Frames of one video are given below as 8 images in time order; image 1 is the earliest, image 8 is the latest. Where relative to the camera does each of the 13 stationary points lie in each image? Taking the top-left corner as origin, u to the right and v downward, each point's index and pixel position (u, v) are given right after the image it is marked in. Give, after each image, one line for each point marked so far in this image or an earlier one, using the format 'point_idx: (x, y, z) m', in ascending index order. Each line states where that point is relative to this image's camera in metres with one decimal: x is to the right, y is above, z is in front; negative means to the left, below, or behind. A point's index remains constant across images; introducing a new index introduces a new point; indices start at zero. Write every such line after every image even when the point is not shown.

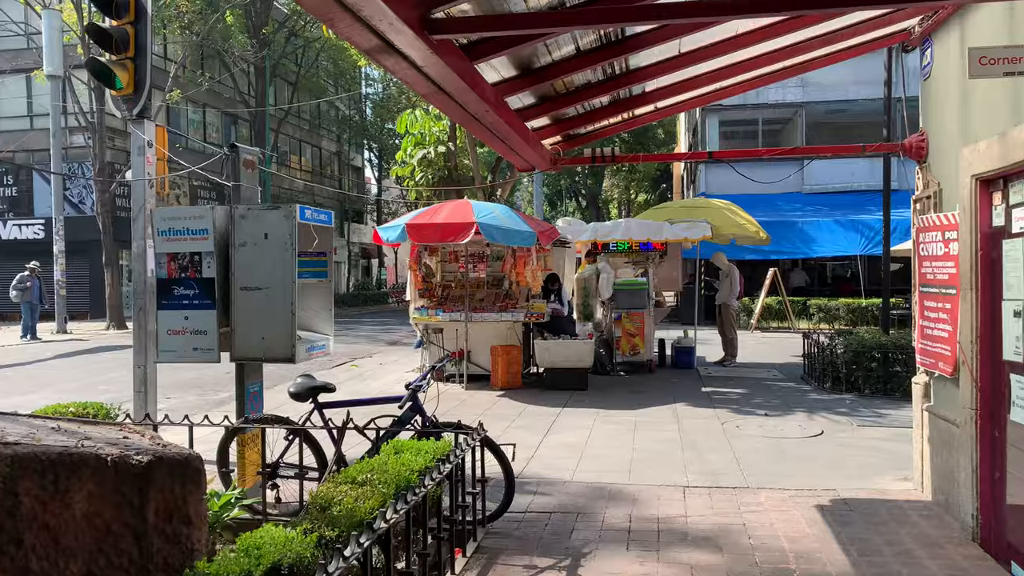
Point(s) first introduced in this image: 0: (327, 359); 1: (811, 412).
0: (-3.0, -1.2, +13.5) m
1: (+3.1, -1.3, +8.6) m
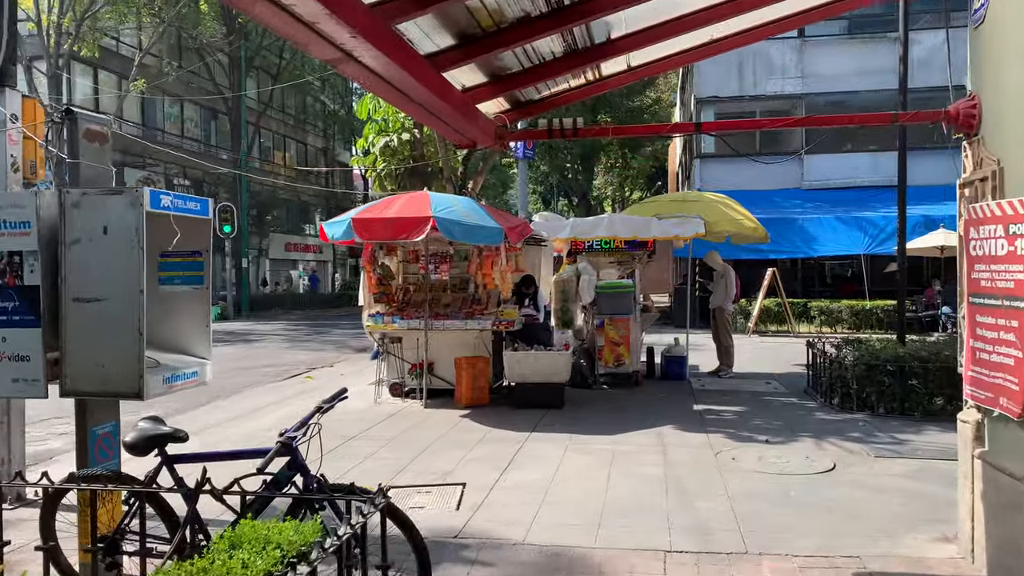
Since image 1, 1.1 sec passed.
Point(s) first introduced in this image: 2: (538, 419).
0: (-3.4, -1.2, +12.3) m
1: (+2.7, -1.3, +7.4) m
2: (+0.3, -1.3, +8.3) m
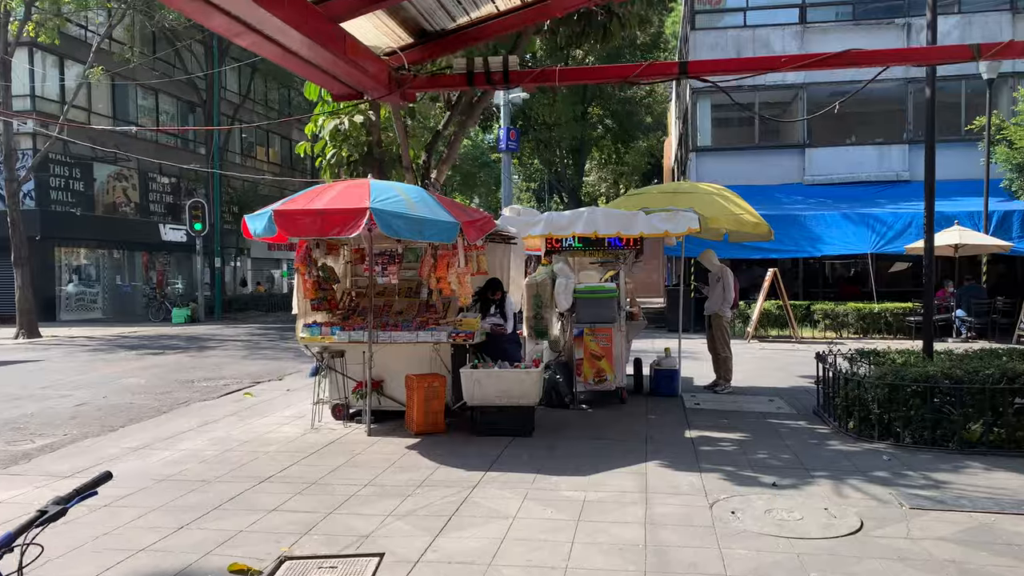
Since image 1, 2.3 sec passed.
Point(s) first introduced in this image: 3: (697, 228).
0: (-3.8, -1.3, +10.9) m
1: (+2.4, -1.4, +6.0) m
2: (-0.1, -1.4, +6.9) m
3: (+2.0, +0.6, +8.8) m
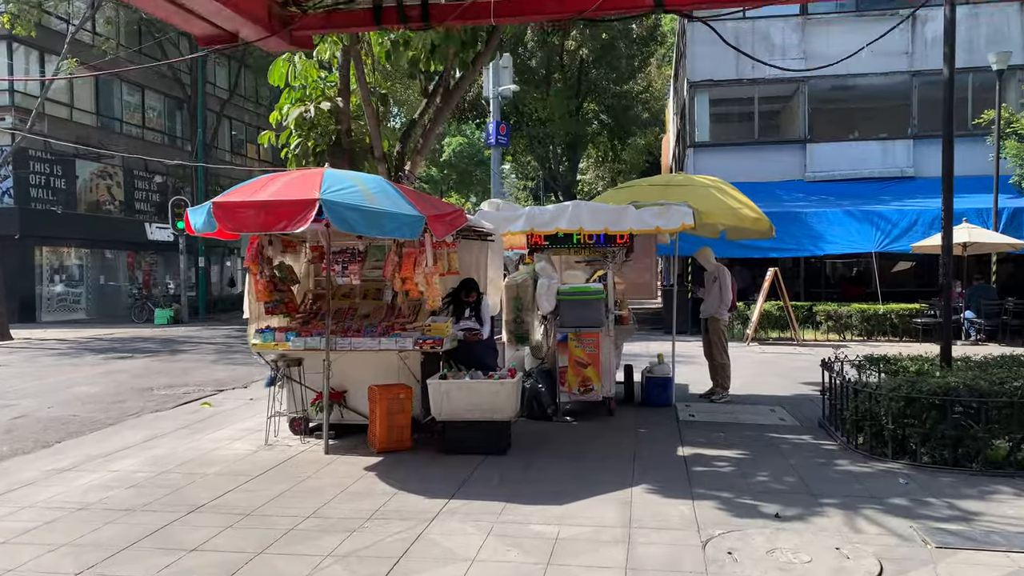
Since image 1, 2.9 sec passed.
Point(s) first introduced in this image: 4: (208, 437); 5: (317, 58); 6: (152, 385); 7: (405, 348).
0: (-4.0, -1.3, +10.2) m
1: (+2.2, -1.4, +5.3) m
2: (-0.3, -1.4, +6.2) m
3: (+1.8, +0.6, +8.1) m
4: (-2.8, -1.4, +7.5) m
5: (-2.3, +2.7, +9.6) m
6: (-4.6, -1.3, +10.5) m
7: (-0.9, -0.5, +6.8) m
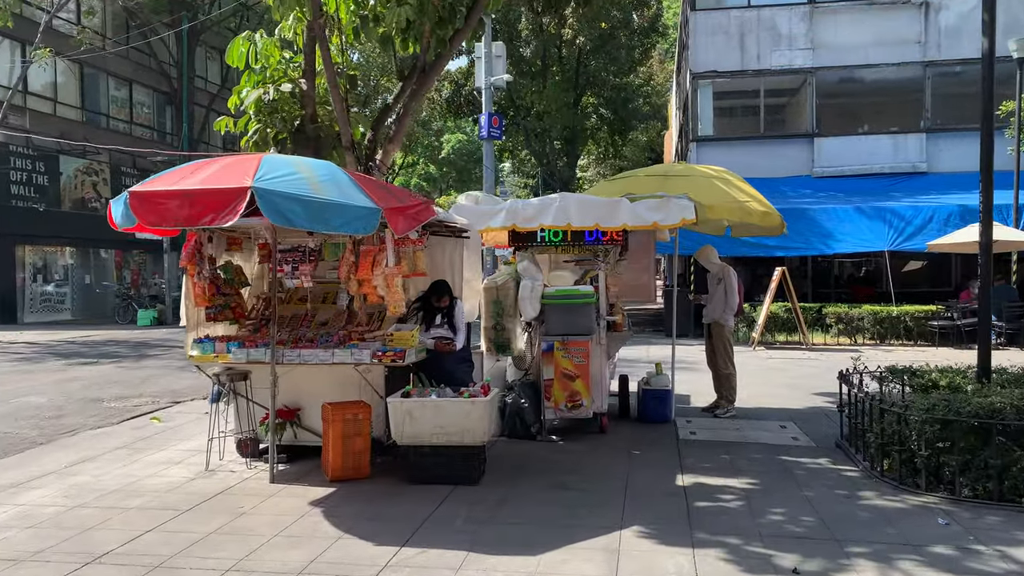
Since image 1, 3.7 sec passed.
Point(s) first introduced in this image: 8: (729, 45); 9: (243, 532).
0: (-4.2, -1.3, +9.3) m
1: (+2.0, -1.4, +4.4) m
2: (-0.5, -1.4, +5.3) m
3: (+1.6, +0.6, +7.2) m
4: (-3.0, -1.4, +6.6) m
5: (-2.5, +2.7, +8.7) m
6: (-4.8, -1.3, +9.7) m
7: (-1.1, -0.5, +5.9) m
8: (+5.2, +5.8, +19.6) m
9: (-1.6, -1.5, +4.9) m
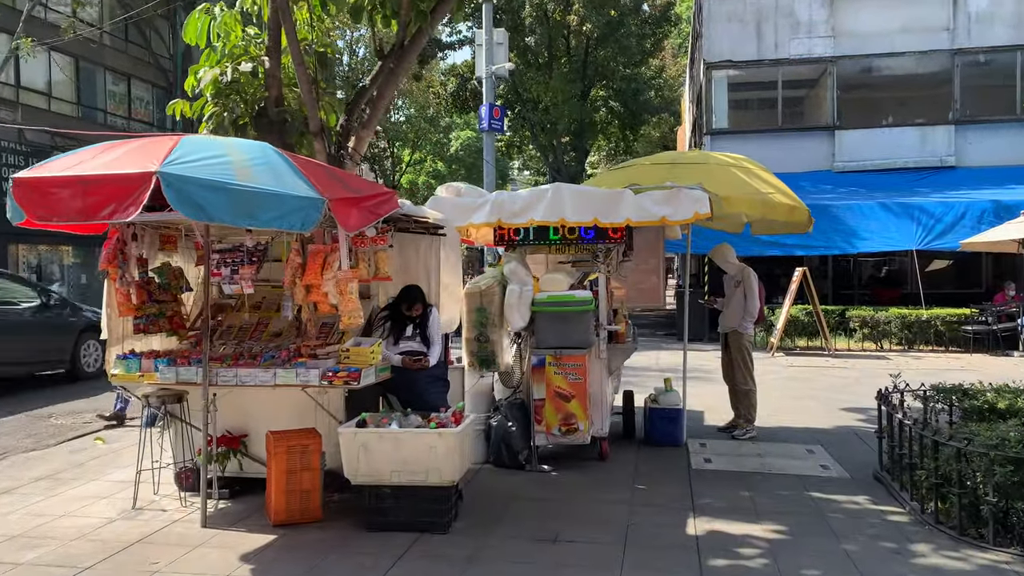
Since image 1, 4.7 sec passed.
0: (-4.3, -1.3, +8.4) m
1: (+1.8, -1.5, +3.4) m
2: (-0.7, -1.5, +4.3) m
3: (+1.5, +0.6, +6.2) m
4: (-3.1, -1.4, +5.6) m
5: (-2.6, +2.6, +7.7) m
6: (-4.9, -1.3, +8.8) m
7: (-1.2, -0.6, +4.9) m
8: (+5.3, +5.8, +18.5) m
9: (-1.8, -1.5, +3.9) m
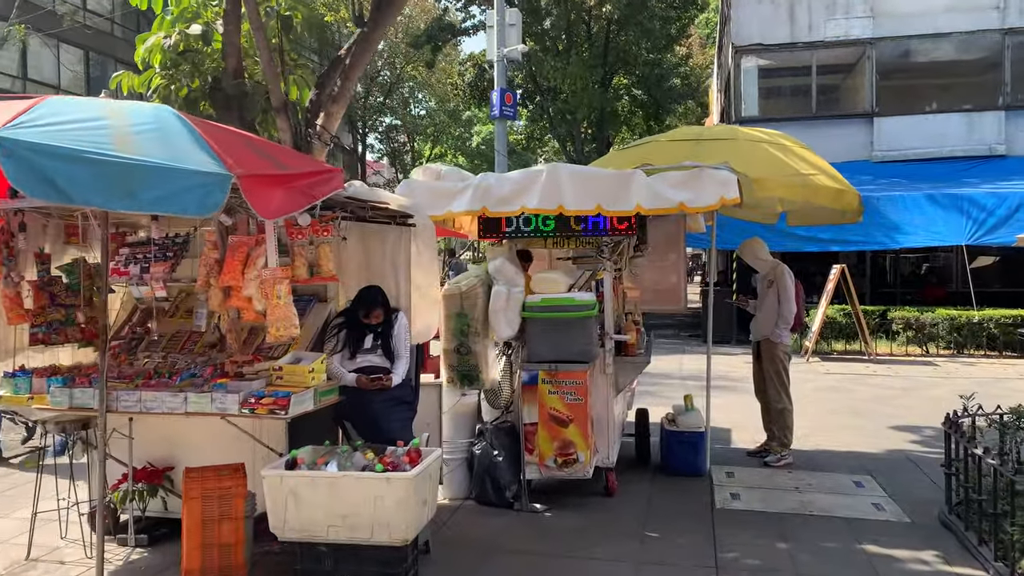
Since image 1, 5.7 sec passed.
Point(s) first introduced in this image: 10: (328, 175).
0: (-4.3, -1.3, +7.4) m
1: (+1.6, -1.5, +2.2) m
2: (-0.8, -1.5, +3.3) m
3: (+1.4, +0.5, +5.0) m
4: (-3.2, -1.4, +4.7) m
5: (-2.6, +2.6, +6.7) m
6: (-4.9, -1.3, +7.9) m
7: (-1.4, -0.6, +3.9) m
8: (+5.6, +5.8, +17.2) m
9: (-1.9, -1.5, +2.9) m
10: (-0.9, +0.5, +3.9) m
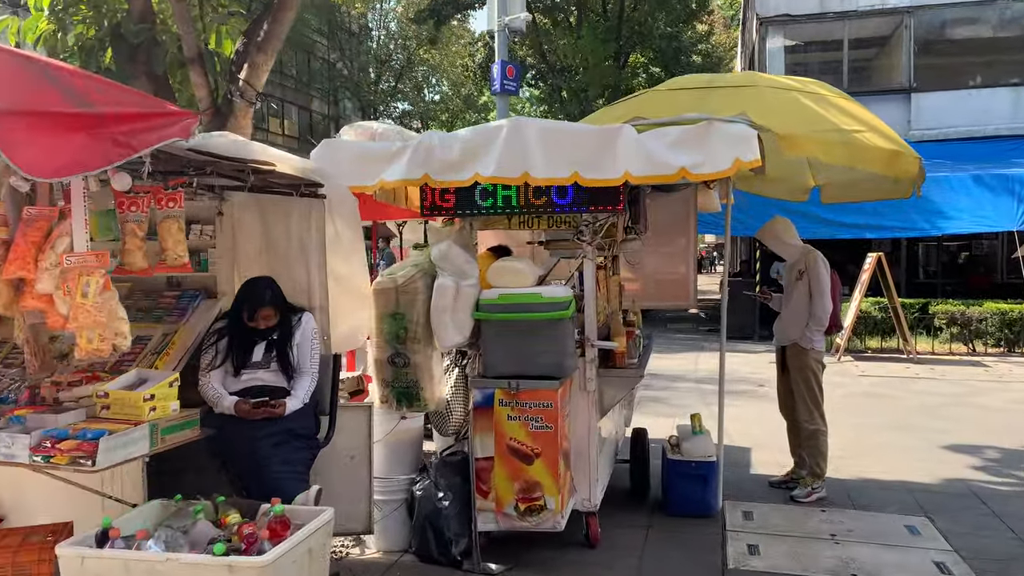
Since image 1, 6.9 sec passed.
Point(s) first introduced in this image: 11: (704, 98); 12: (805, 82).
0: (-4.5, -1.3, +6.4) m
1: (+1.3, -1.5, +1.0) m
2: (-1.1, -1.5, +2.1) m
3: (+1.1, +0.6, +3.8) m
4: (-3.5, -1.4, +3.6) m
5: (-2.8, +2.7, +5.6) m
6: (-5.1, -1.2, +6.8) m
7: (-1.6, -0.6, +2.7) m
8: (+5.7, +6.0, +15.8) m
9: (-2.2, -1.5, +1.8) m
10: (-1.2, +0.6, +2.7) m
11: (+1.0, +1.0, +4.3) m
12: (+1.6, +1.1, +4.7) m
